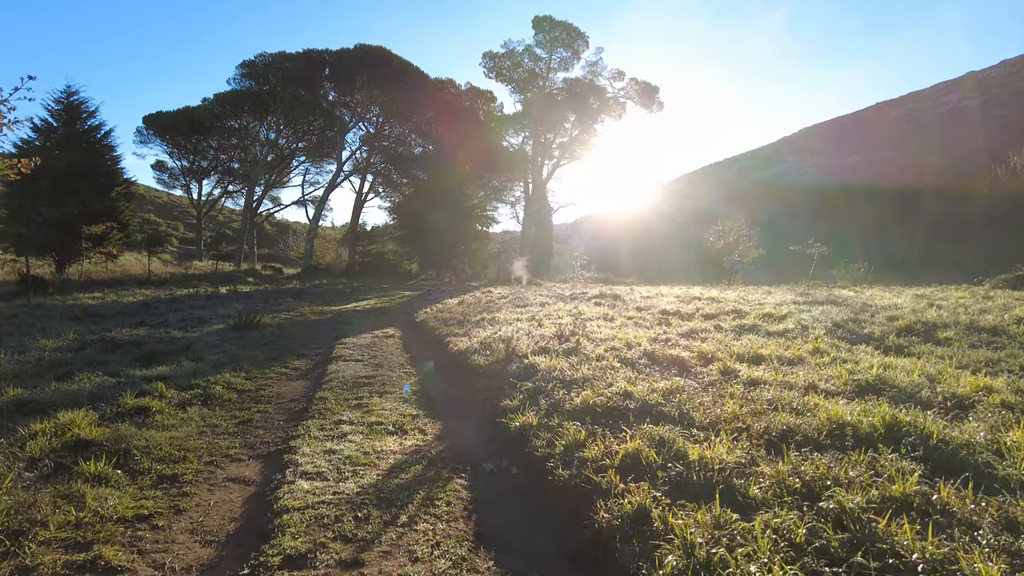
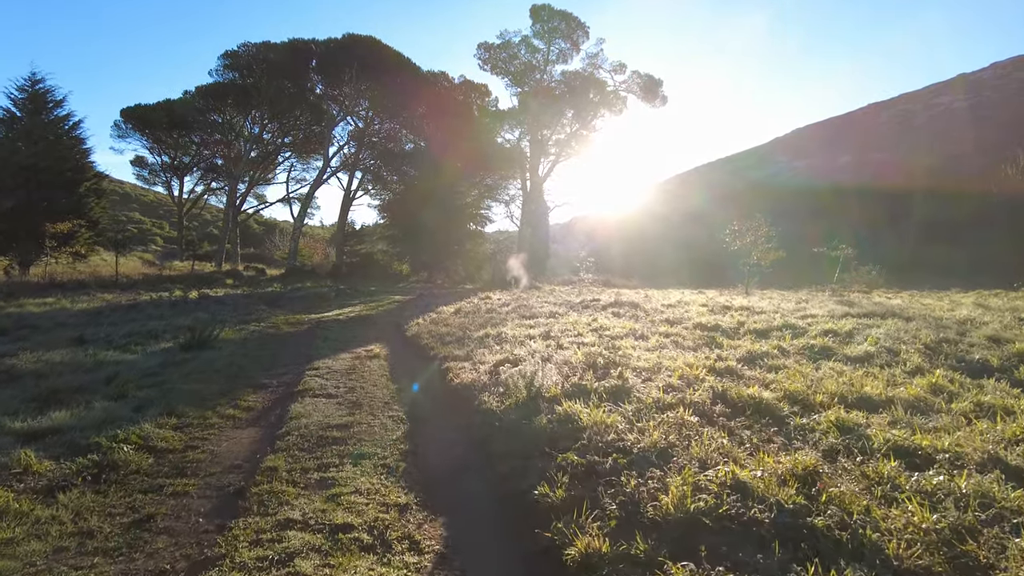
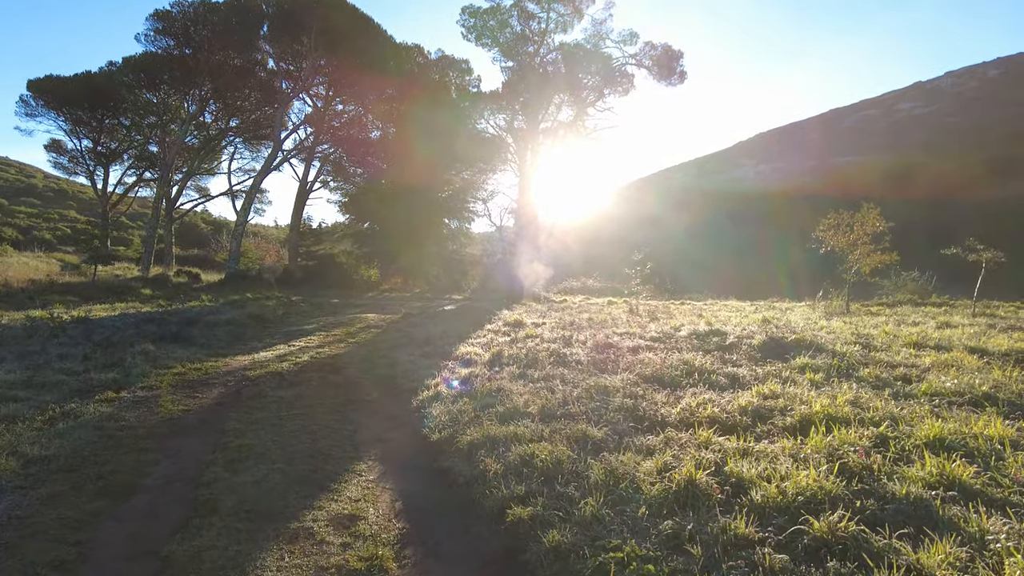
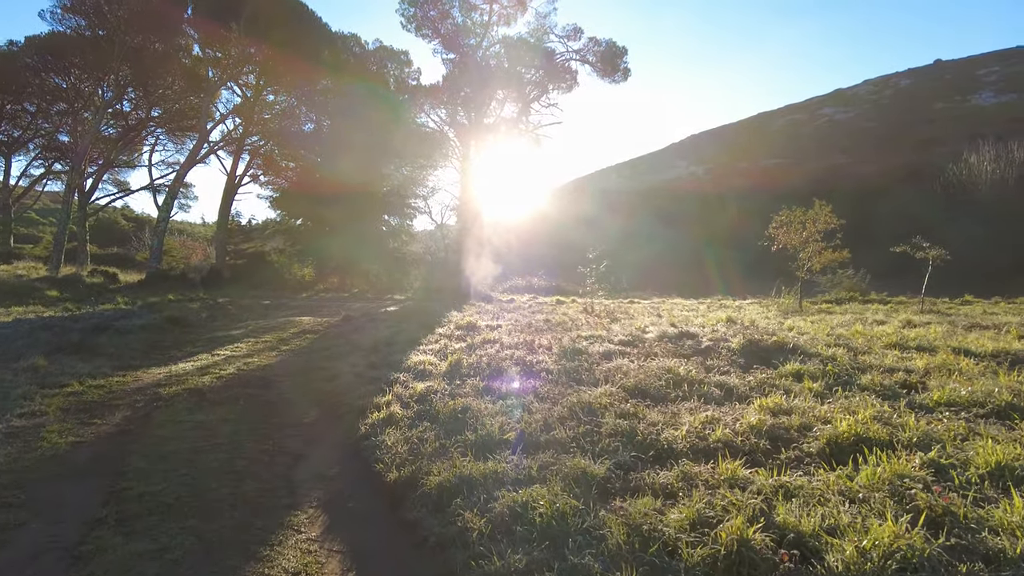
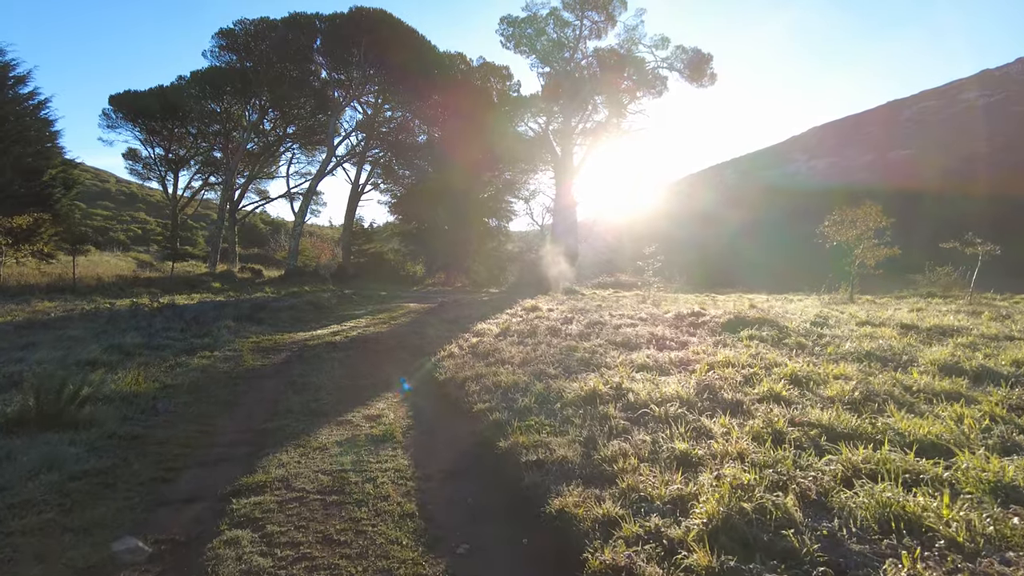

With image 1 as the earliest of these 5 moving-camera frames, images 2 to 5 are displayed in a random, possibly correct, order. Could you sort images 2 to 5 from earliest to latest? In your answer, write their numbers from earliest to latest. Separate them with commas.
2, 5, 3, 4
